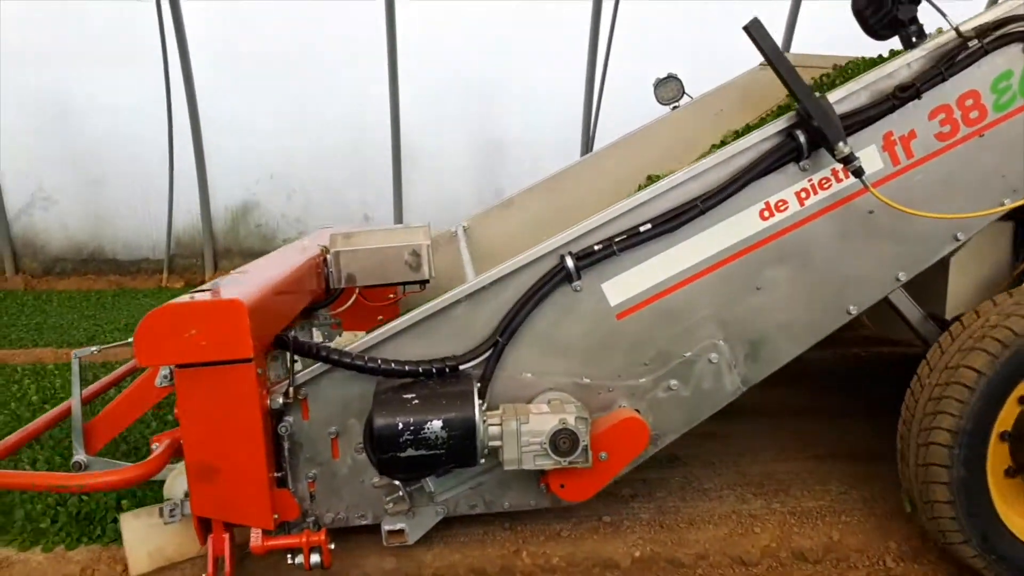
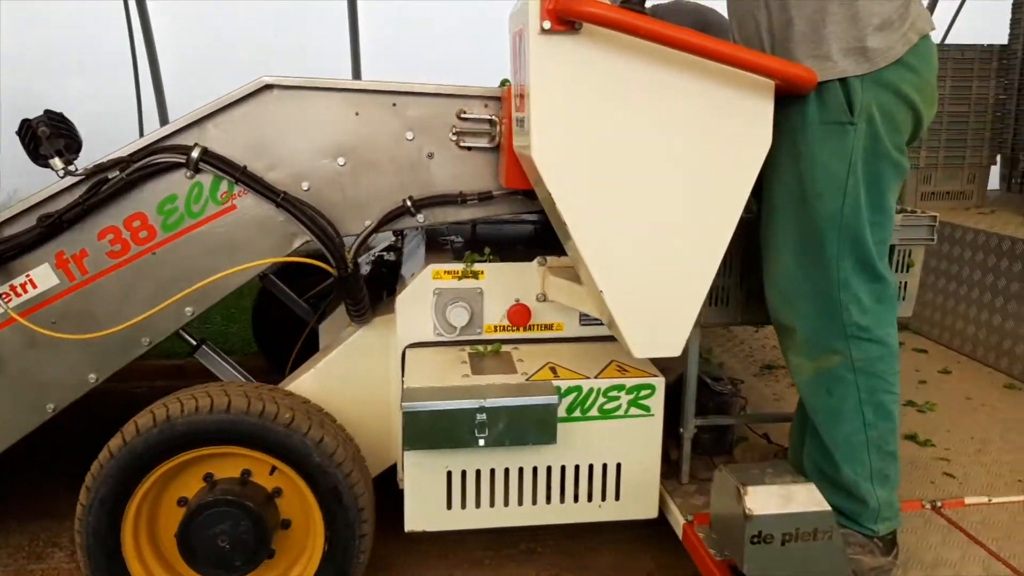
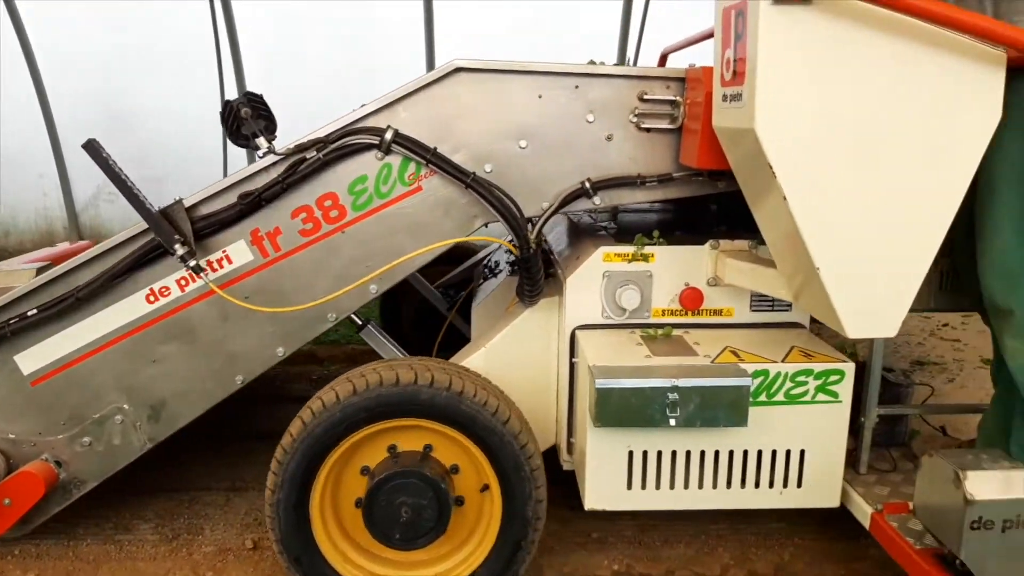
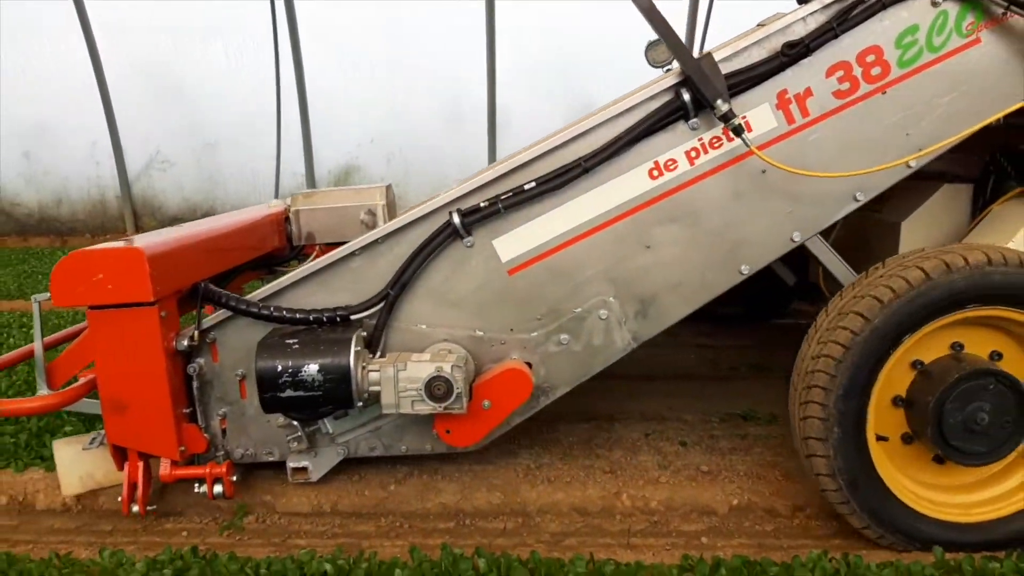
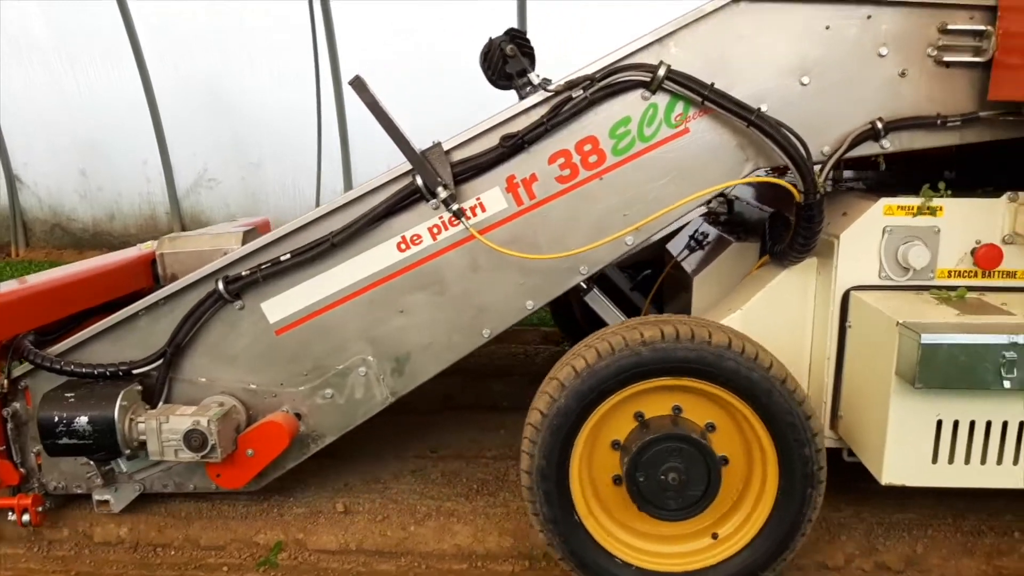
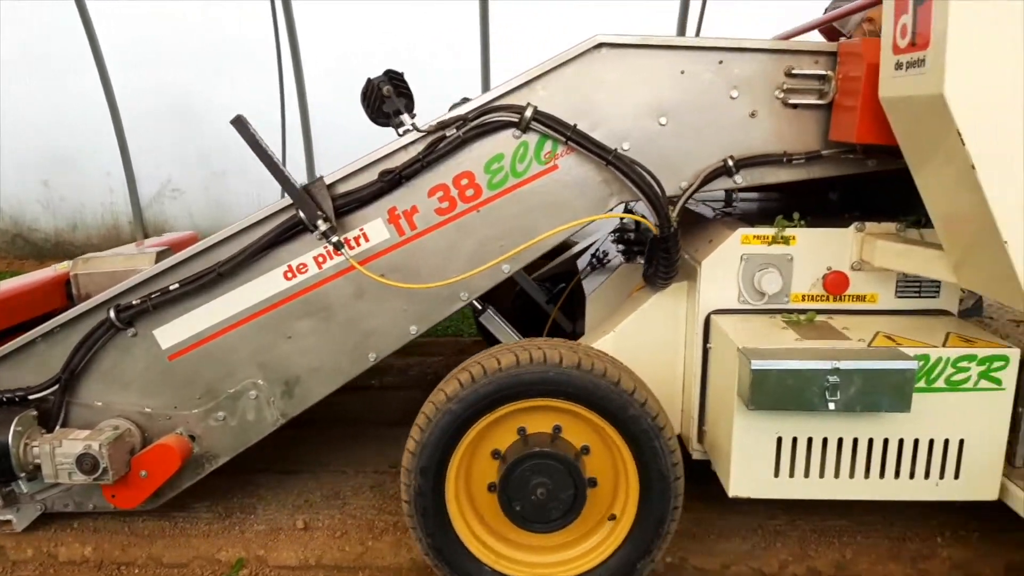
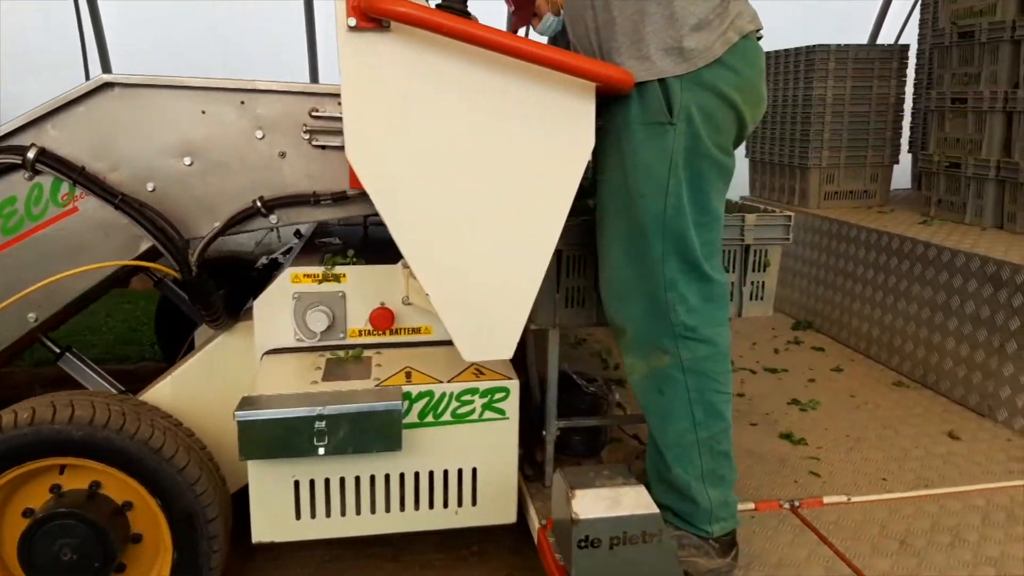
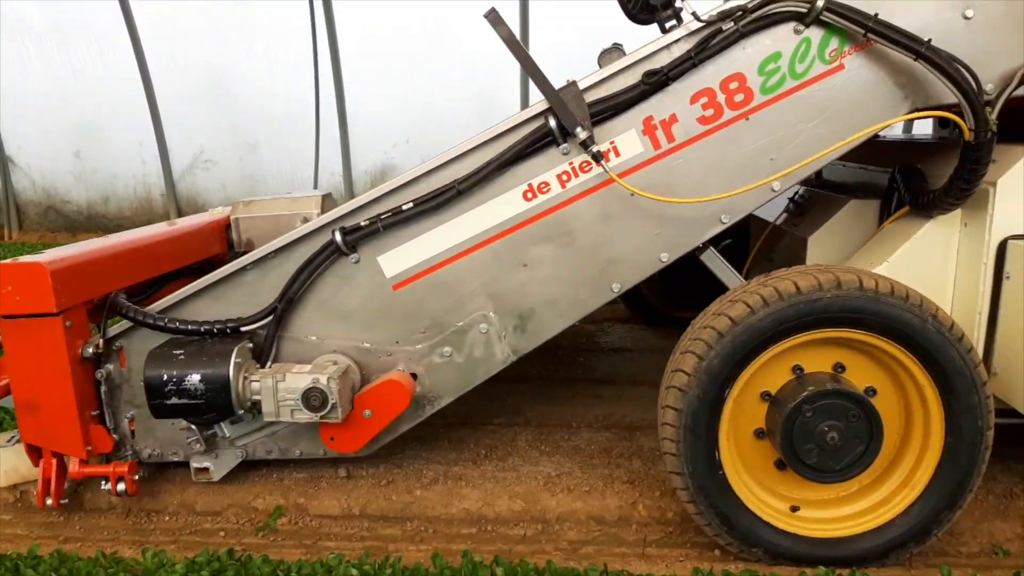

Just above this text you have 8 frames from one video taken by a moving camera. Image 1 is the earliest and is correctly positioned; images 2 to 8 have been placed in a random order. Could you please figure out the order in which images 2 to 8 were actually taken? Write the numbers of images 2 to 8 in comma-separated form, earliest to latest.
4, 8, 5, 6, 3, 2, 7
